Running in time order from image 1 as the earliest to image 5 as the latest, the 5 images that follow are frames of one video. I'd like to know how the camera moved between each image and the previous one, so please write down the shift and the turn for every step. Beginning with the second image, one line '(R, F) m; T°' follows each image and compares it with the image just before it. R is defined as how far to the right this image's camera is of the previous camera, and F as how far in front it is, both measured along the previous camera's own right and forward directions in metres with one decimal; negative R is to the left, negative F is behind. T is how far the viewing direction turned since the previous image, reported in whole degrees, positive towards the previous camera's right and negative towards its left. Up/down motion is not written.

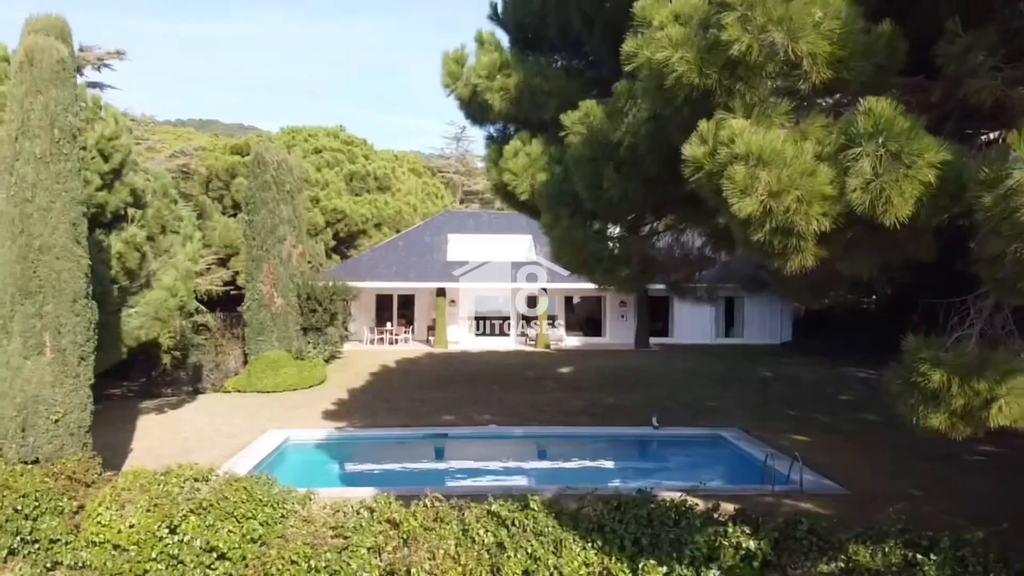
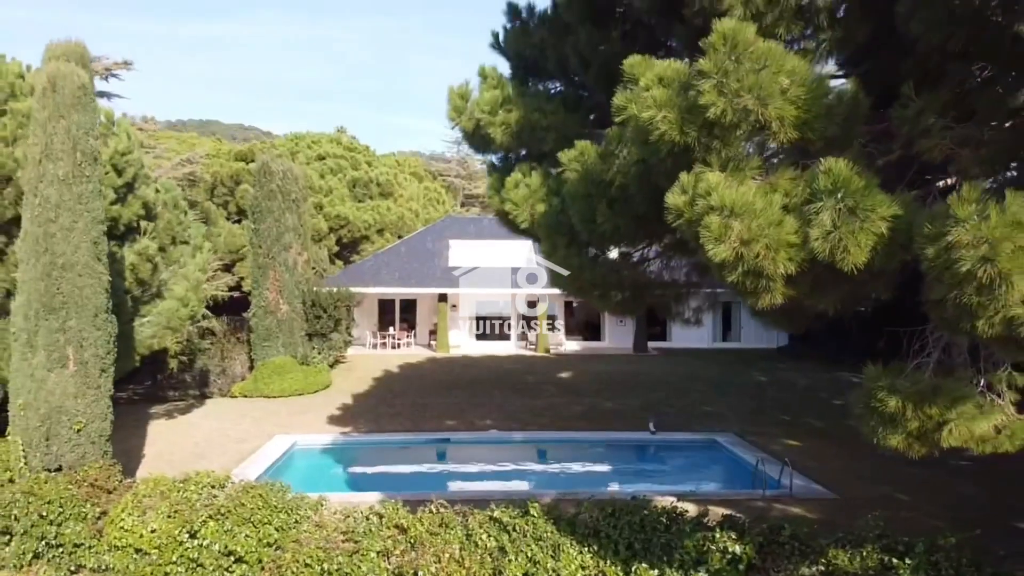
(0.0, -0.4) m; 0°
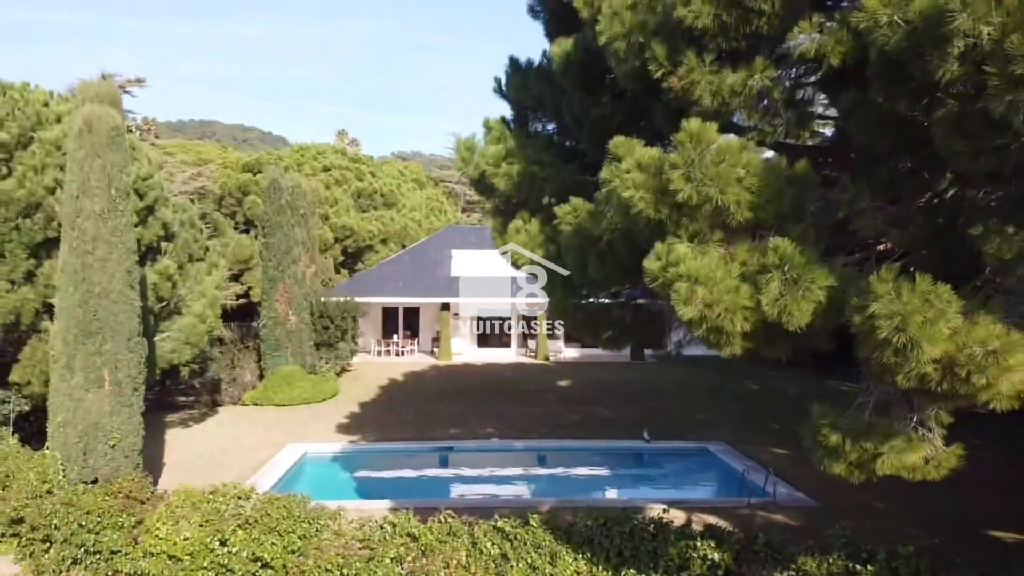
(0.0, -0.7) m; 0°
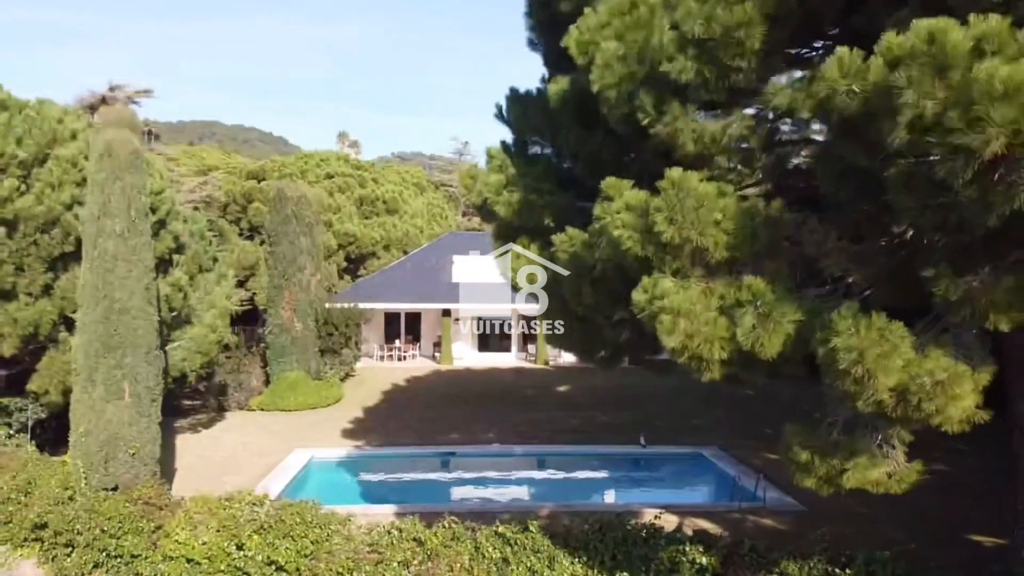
(0.0, -0.5) m; 0°
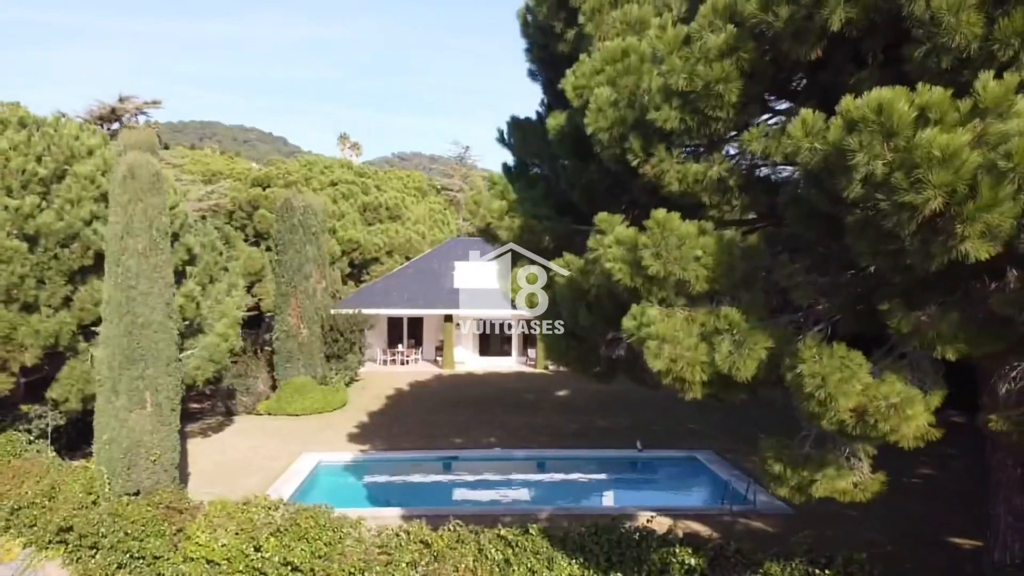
(0.0, -0.6) m; 0°
